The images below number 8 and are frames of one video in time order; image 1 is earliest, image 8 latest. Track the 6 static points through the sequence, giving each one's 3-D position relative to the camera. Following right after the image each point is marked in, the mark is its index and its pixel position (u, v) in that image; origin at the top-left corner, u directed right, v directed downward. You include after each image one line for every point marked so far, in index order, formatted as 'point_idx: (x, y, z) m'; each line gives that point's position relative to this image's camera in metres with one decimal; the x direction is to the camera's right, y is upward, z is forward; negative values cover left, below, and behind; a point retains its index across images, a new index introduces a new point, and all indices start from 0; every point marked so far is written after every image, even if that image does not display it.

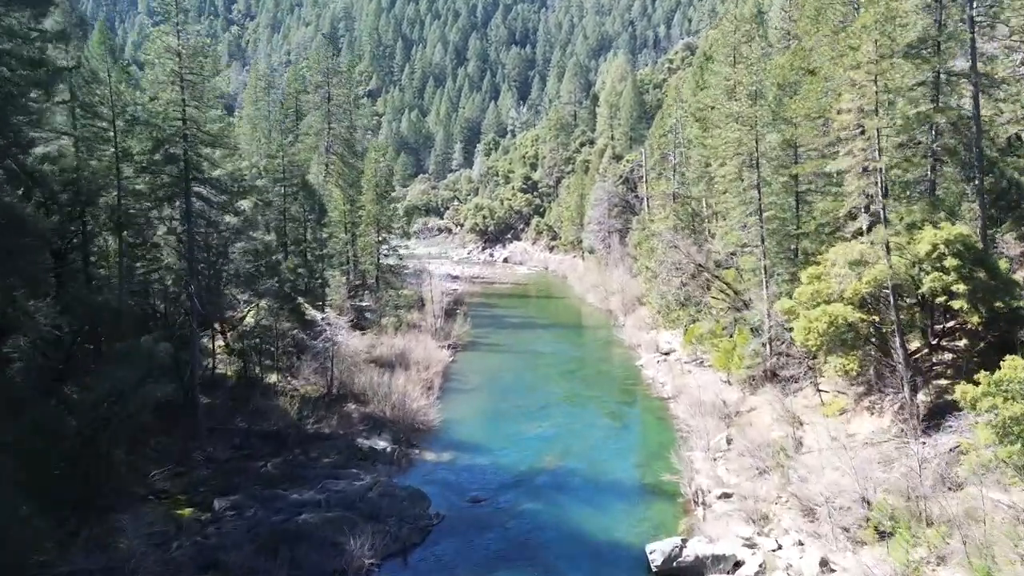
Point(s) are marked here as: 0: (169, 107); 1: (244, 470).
0: (-9.0, +4.8, +18.9) m
1: (-6.8, -4.6, +18.2) m
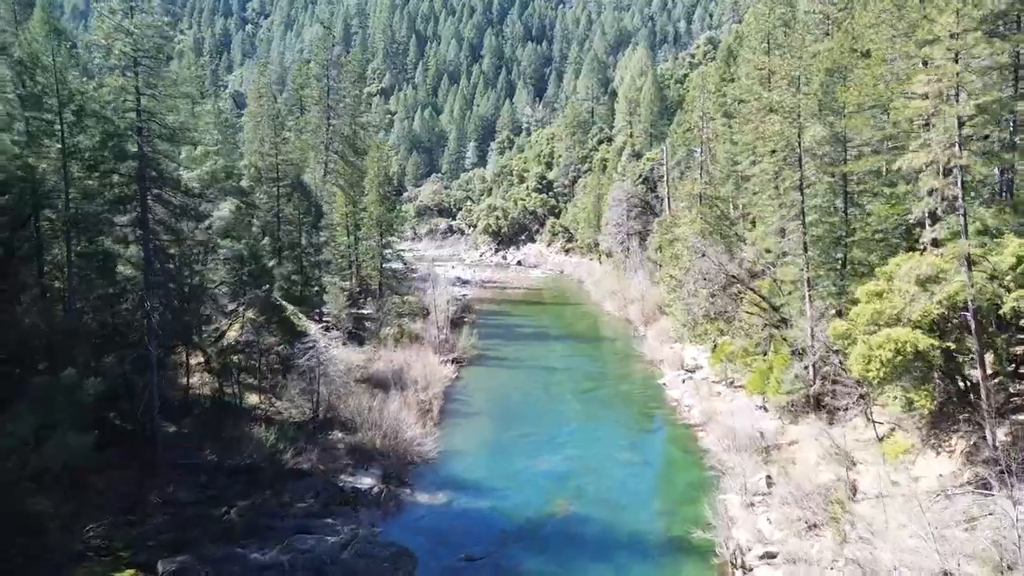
0: (-8.9, +4.4, +16.4) m
1: (-6.7, -5.0, +15.7) m
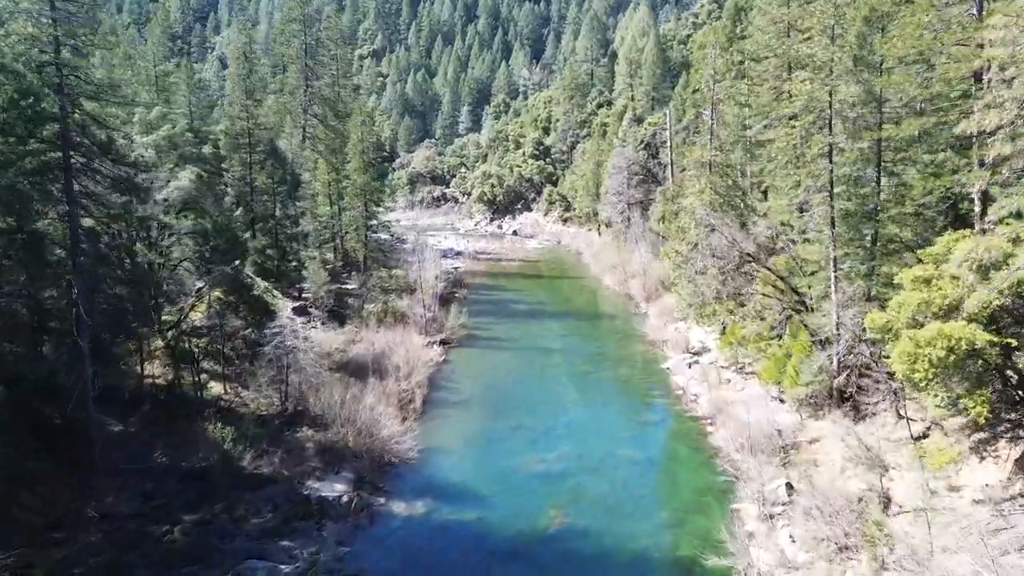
0: (-9.2, +4.7, +13.9) m
1: (-7.0, -4.7, +13.6) m
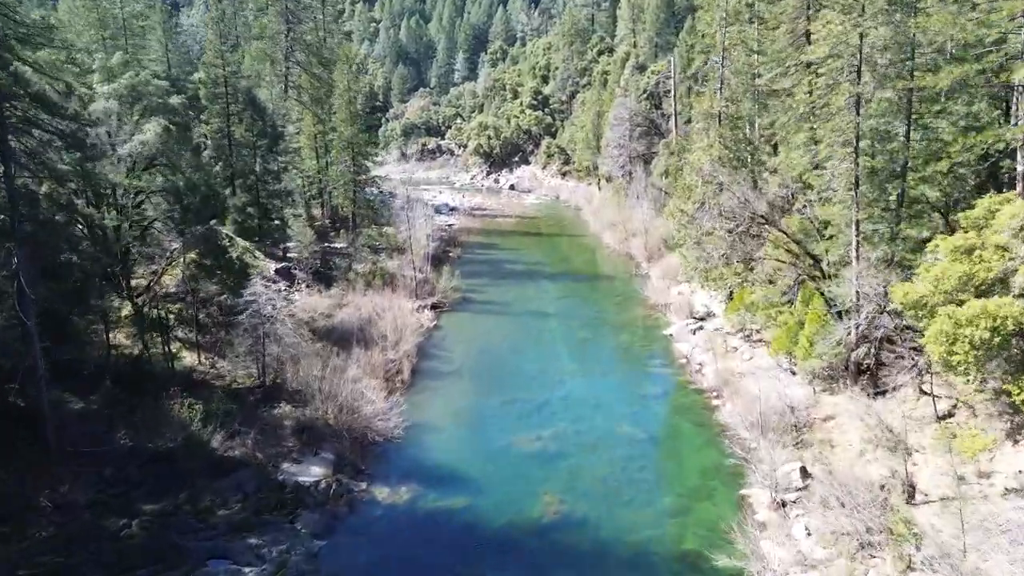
0: (-9.4, +5.2, +12.1) m
1: (-7.2, -4.2, +12.5) m
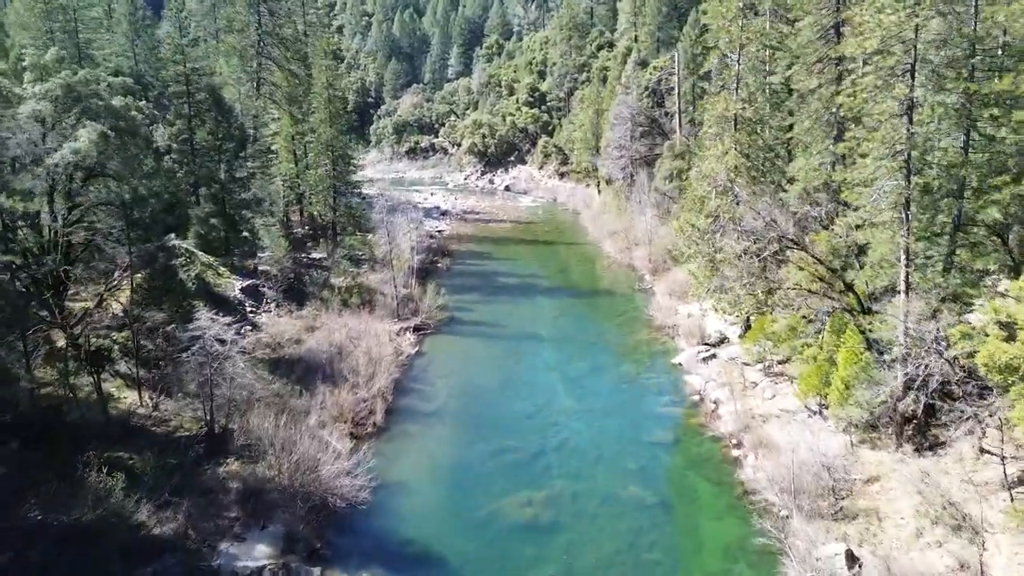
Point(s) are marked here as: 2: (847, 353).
0: (-9.6, +4.4, +9.5) m
1: (-7.4, -5.0, +9.9) m
2: (+7.1, -1.4, +15.3) m
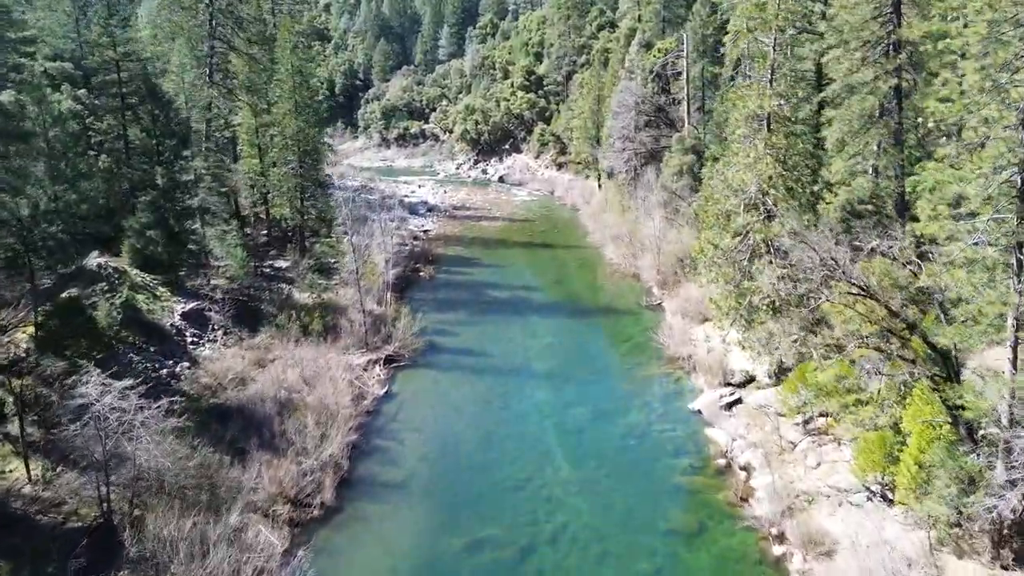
0: (-9.9, +3.3, +5.8) m
1: (-7.7, -6.1, +6.5) m
2: (+6.8, -2.4, +11.9) m
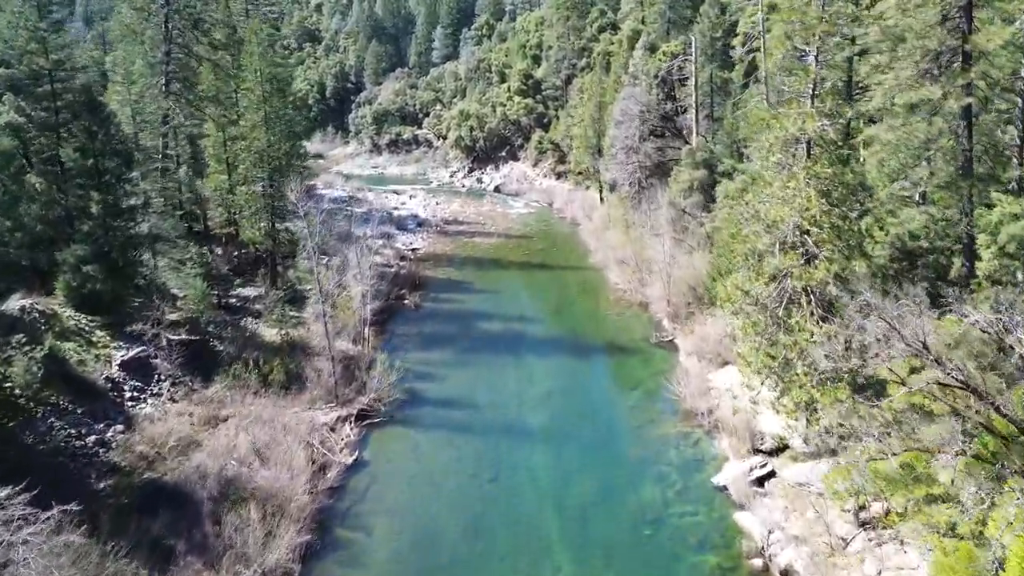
0: (-10.1, +2.2, +3.0) m
1: (-7.9, -7.2, +3.7) m
2: (+6.6, -3.5, +9.1) m
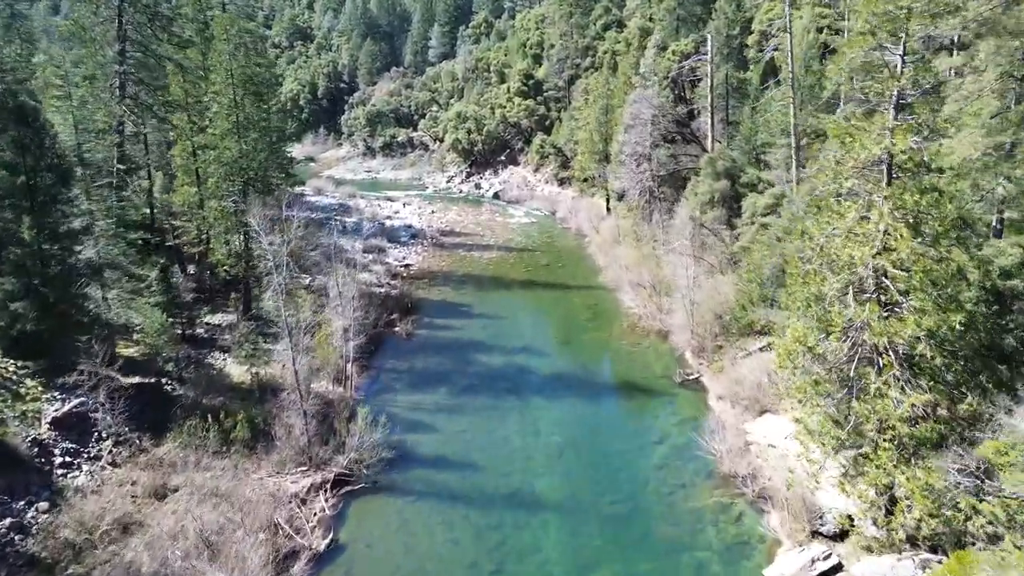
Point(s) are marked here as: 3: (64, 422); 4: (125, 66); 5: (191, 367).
0: (-9.9, +1.3, +0.2) m
1: (-7.7, -8.1, +1.0) m
2: (+6.8, -4.3, +6.4) m
3: (-9.3, -2.8, +14.9) m
4: (-11.2, +6.5, +21.6) m
5: (-8.3, -2.1, +18.5) m
